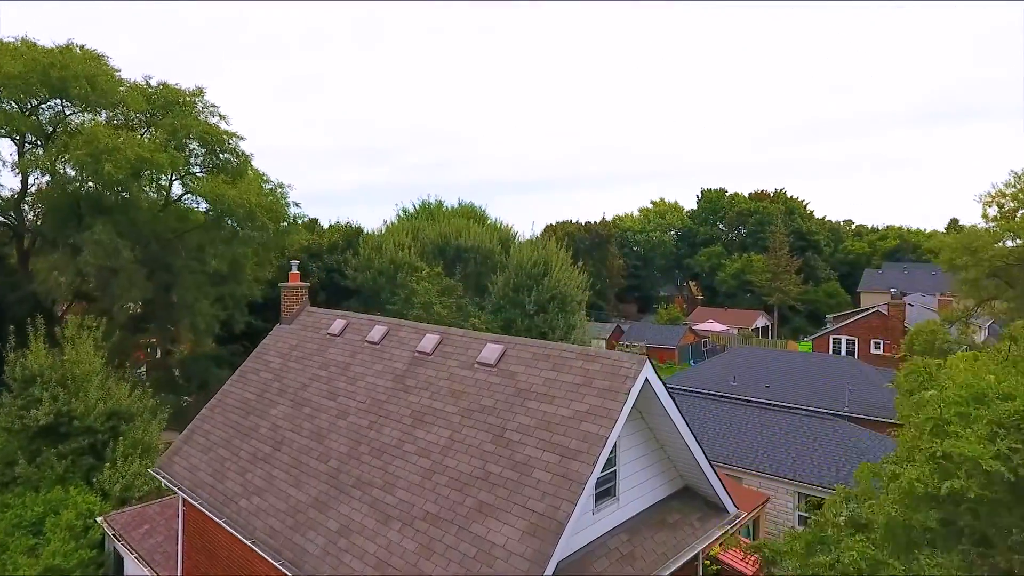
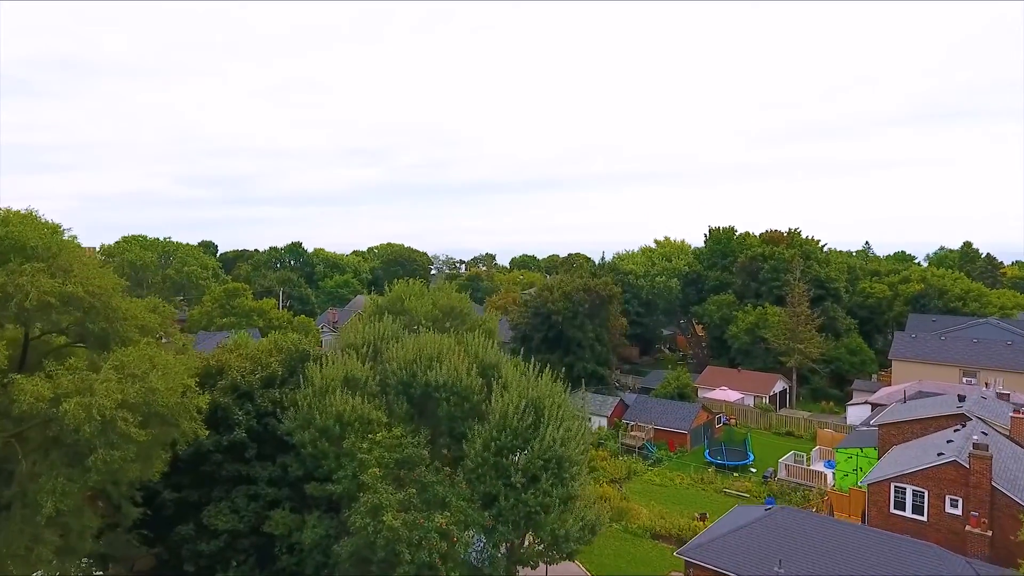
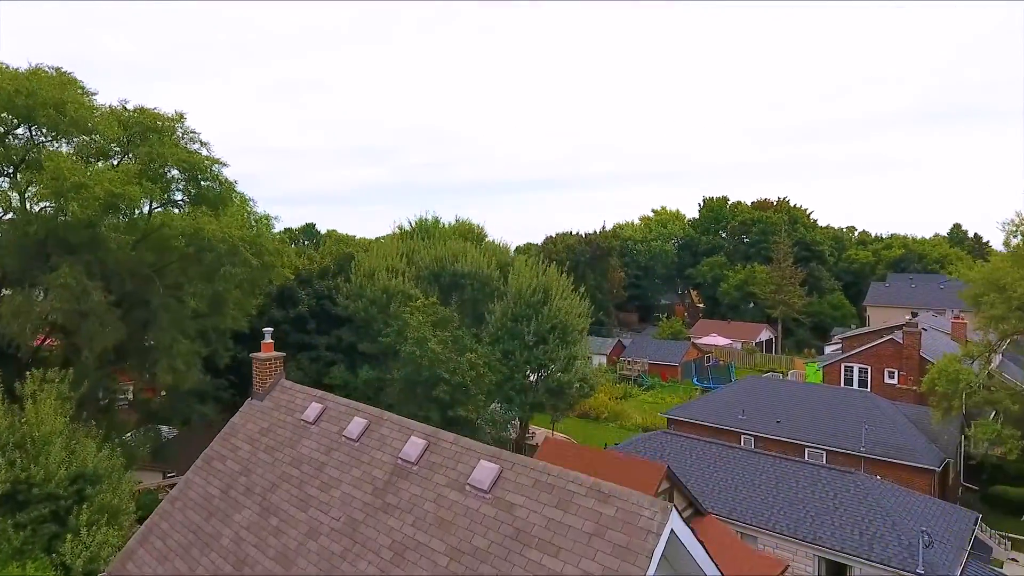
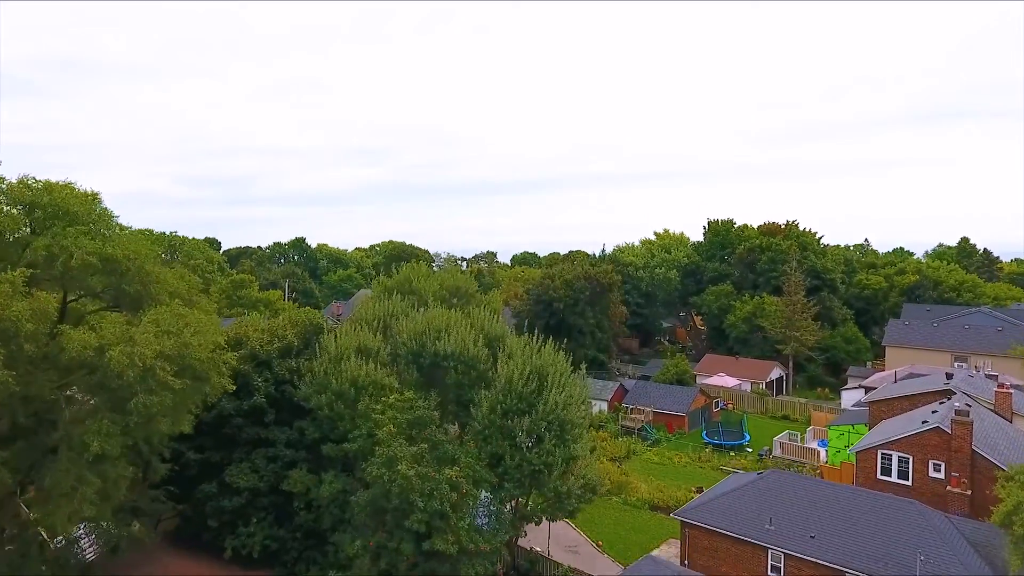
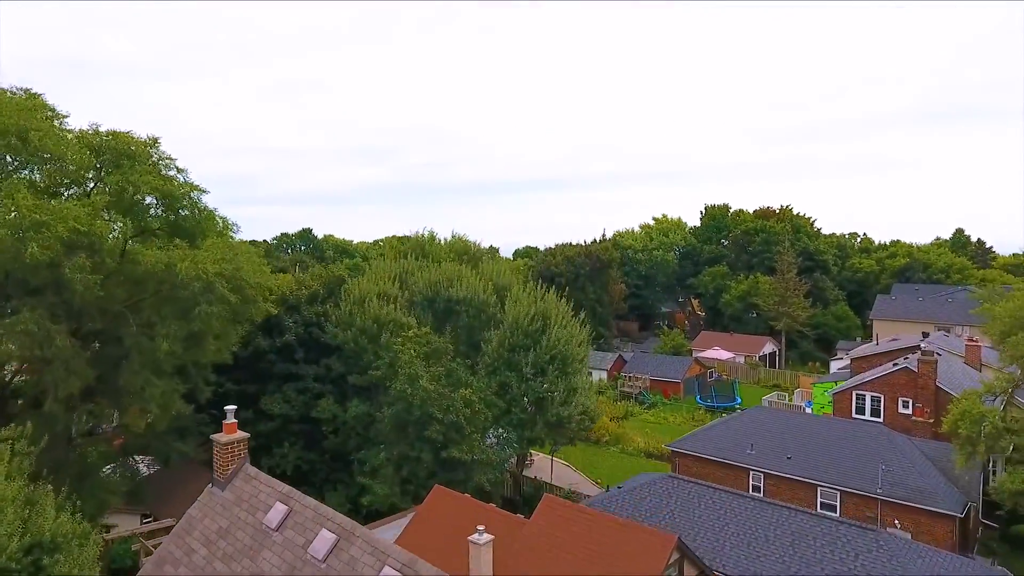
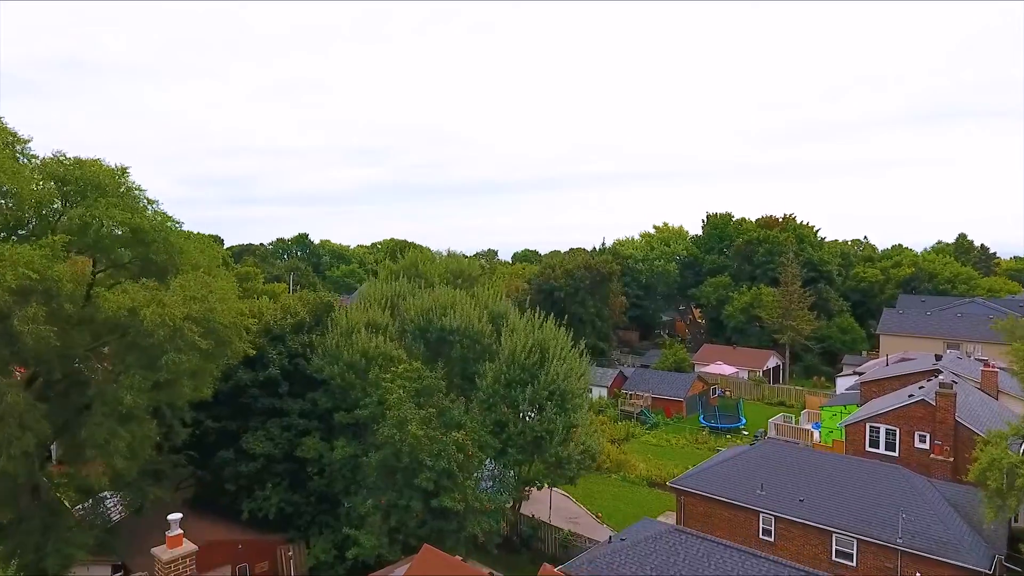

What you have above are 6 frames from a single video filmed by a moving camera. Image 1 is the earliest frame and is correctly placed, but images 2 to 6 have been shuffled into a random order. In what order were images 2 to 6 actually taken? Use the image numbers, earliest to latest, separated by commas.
3, 5, 6, 4, 2
